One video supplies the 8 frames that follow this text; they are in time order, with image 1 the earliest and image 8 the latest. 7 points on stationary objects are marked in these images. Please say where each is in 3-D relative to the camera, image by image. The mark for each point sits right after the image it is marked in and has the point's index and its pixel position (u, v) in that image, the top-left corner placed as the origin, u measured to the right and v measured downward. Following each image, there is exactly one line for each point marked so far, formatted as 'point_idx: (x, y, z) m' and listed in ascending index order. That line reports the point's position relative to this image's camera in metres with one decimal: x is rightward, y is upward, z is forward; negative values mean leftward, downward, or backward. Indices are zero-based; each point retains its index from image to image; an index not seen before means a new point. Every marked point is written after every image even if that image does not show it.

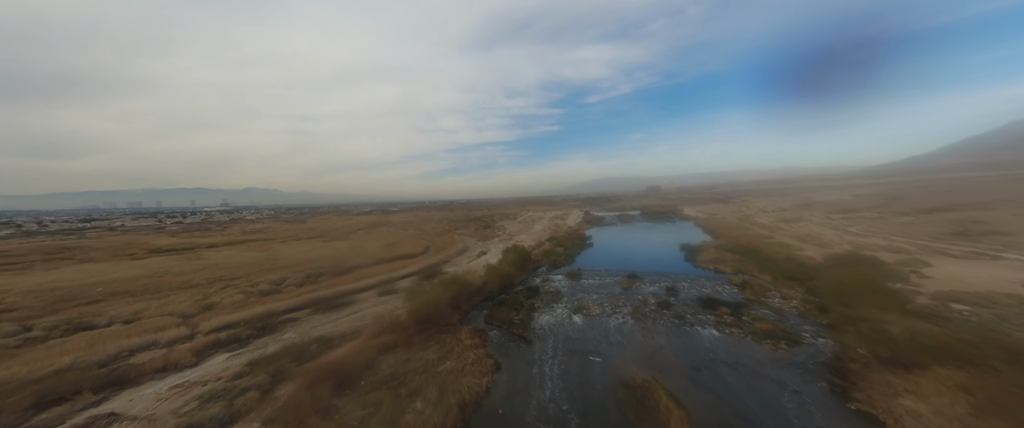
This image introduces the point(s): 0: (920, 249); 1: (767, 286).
0: (+23.4, -1.9, +15.8) m
1: (+11.9, -3.4, +13.2) m
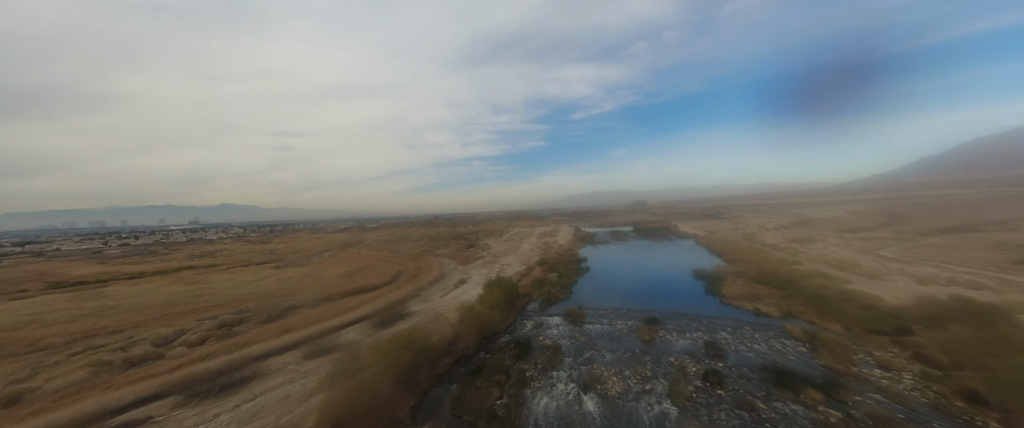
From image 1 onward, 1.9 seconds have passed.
0: (+22.6, -3.0, +12.6) m
1: (+11.3, -4.4, +9.4) m
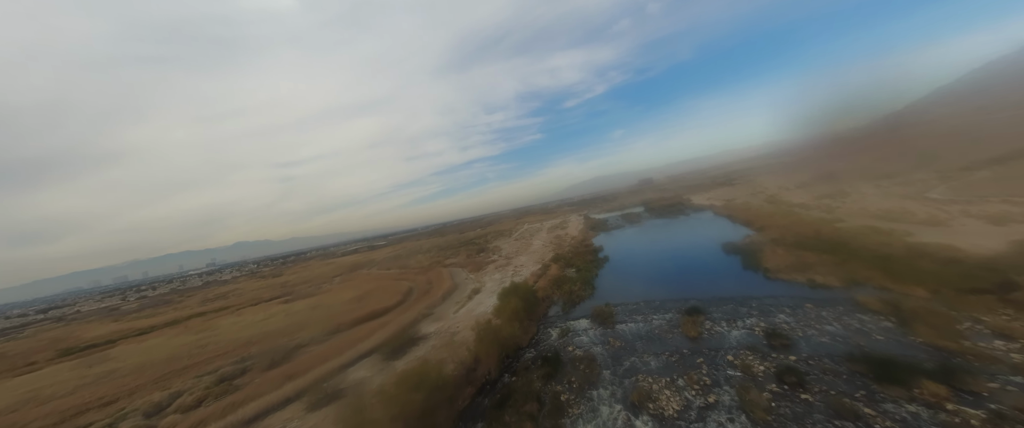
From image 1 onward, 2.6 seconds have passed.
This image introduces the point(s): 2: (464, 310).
0: (+23.0, +0.3, +10.7) m
1: (+12.0, -2.8, +7.7) m
2: (-3.3, -6.4, +19.3) m
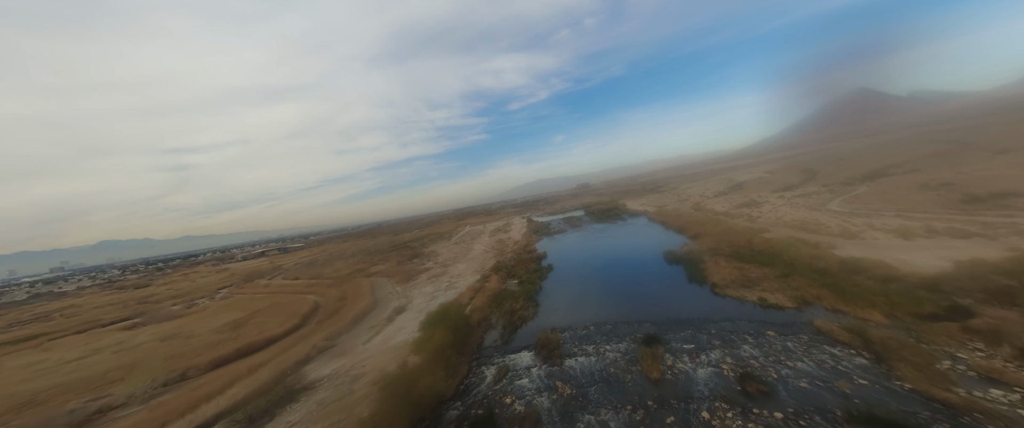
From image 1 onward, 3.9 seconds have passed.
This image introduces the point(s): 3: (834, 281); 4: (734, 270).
0: (+20.4, -0.4, +12.0) m
1: (+10.1, -3.3, +6.9) m
2: (-7.3, -6.7, +15.3) m
3: (+12.5, -2.6, +10.9) m
4: (+11.3, -2.9, +14.3) m
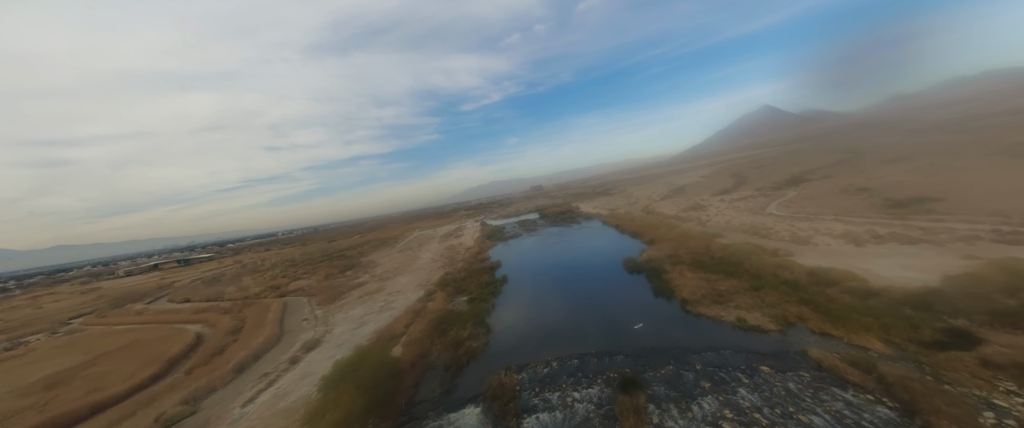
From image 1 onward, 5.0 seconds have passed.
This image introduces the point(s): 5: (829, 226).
0: (+18.2, -0.7, +12.3) m
1: (+8.8, -3.6, +5.7) m
2: (-9.6, -7.2, +11.1) m
3: (+10.6, -2.9, +10.0) m
4: (+8.9, -3.2, +13.2) m
5: (+17.8, -0.6, +15.9) m
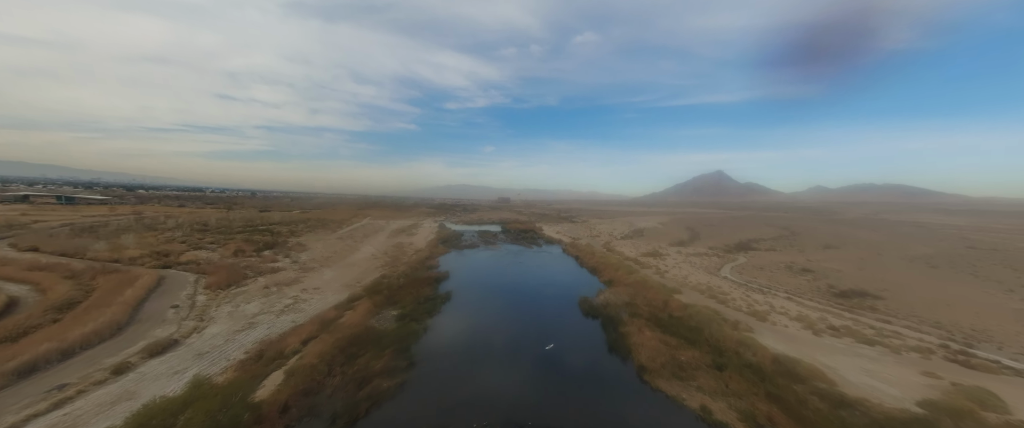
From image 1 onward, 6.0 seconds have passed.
0: (+15.9, -5.0, +12.3) m
1: (+7.1, -5.8, +4.4) m
2: (-12.2, -5.7, +7.3) m
3: (+8.4, -5.5, +8.9) m
4: (+6.3, -5.6, +11.9) m
5: (+15.1, -5.0, +15.7) m
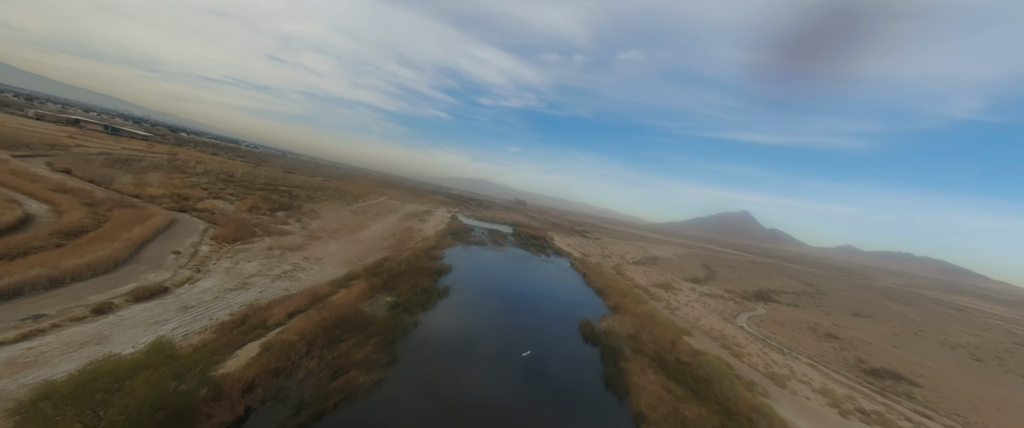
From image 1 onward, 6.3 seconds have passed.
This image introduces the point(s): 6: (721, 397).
0: (+15.3, -8.0, +10.7) m
1: (+6.2, -7.2, +3.2) m
2: (-12.6, -3.7, +7.0) m
3: (+7.7, -7.2, +7.6) m
4: (+5.8, -6.9, +10.7) m
5: (+14.7, -7.9, +14.1) m
6: (+8.2, -7.1, +11.0) m
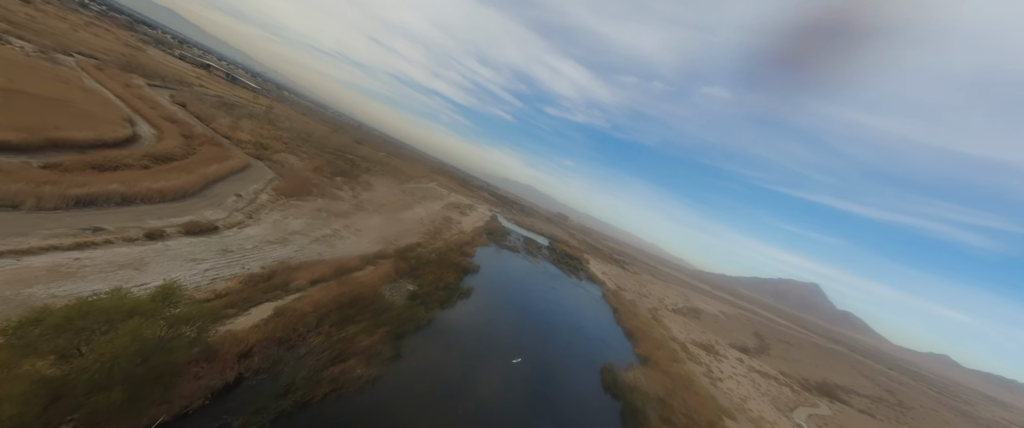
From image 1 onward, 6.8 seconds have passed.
0: (+14.6, -11.8, +7.0) m
1: (+4.9, -8.7, +0.9) m
2: (-12.0, -1.3, +7.4) m
3: (+7.0, -9.3, +5.1) m
4: (+5.6, -8.7, +8.4) m
5: (+14.5, -11.7, +10.6) m
6: (+7.9, -9.4, +8.4) m
